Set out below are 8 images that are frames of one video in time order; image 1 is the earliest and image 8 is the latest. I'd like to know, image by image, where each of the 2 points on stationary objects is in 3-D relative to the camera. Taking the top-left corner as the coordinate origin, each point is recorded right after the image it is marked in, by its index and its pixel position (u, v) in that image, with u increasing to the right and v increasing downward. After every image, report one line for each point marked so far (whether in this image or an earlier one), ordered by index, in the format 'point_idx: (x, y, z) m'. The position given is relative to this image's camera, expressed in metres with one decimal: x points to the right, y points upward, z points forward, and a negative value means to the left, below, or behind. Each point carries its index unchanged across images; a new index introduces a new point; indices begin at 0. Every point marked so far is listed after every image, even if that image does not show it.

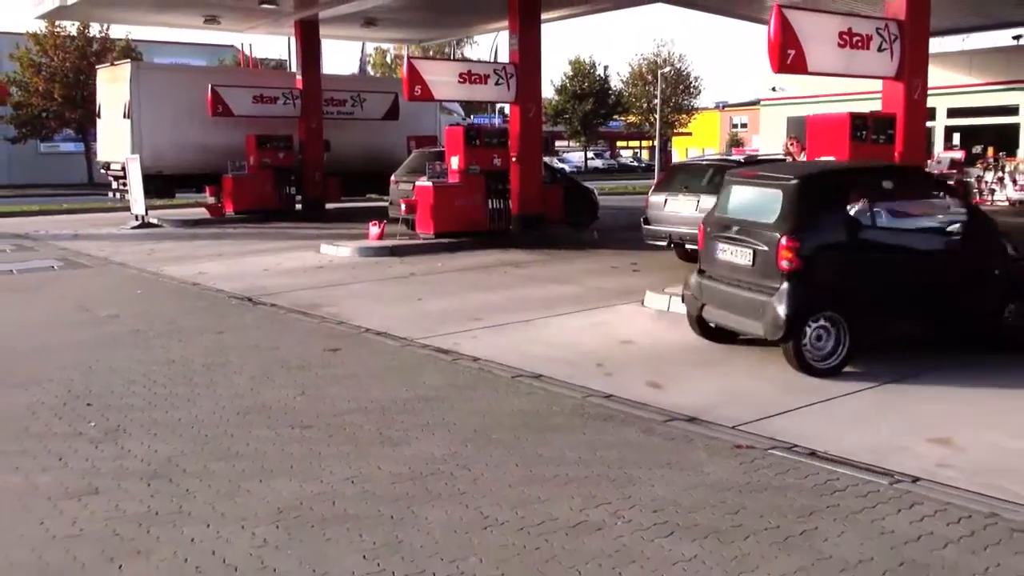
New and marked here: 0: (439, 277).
0: (-0.7, +0.1, +10.8) m
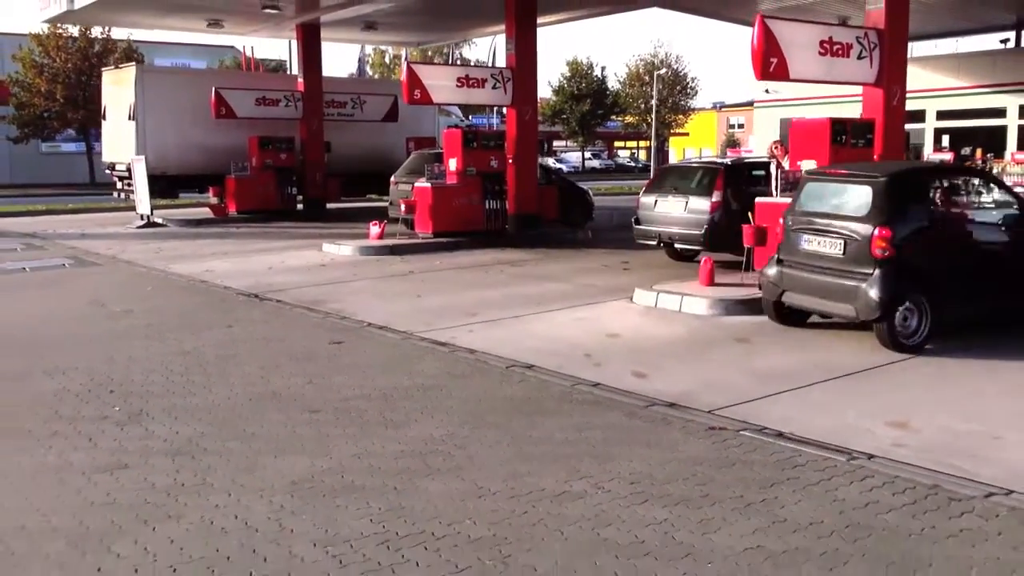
0: (-0.7, +0.1, +11.2) m
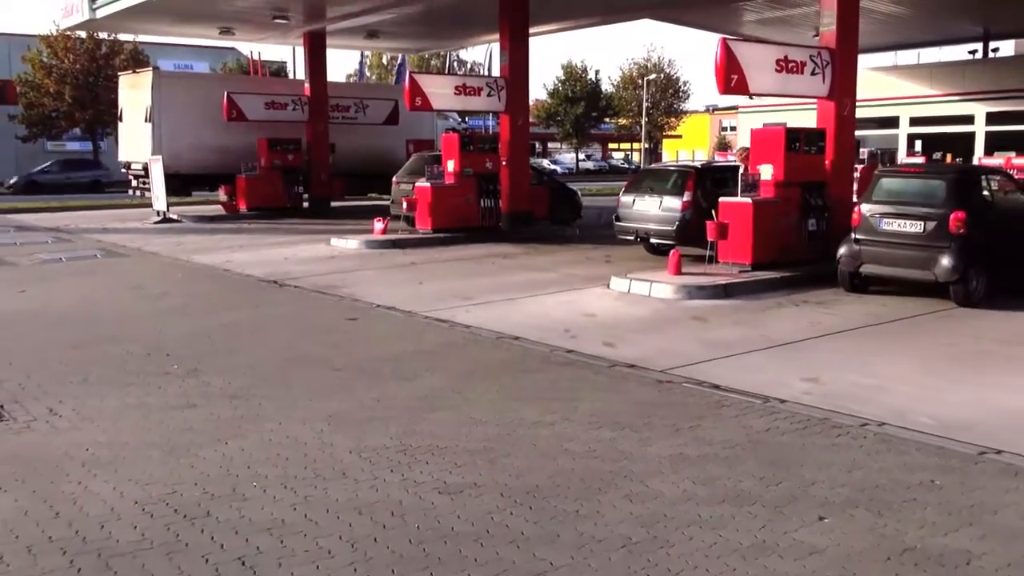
0: (-0.8, +0.2, +12.5) m
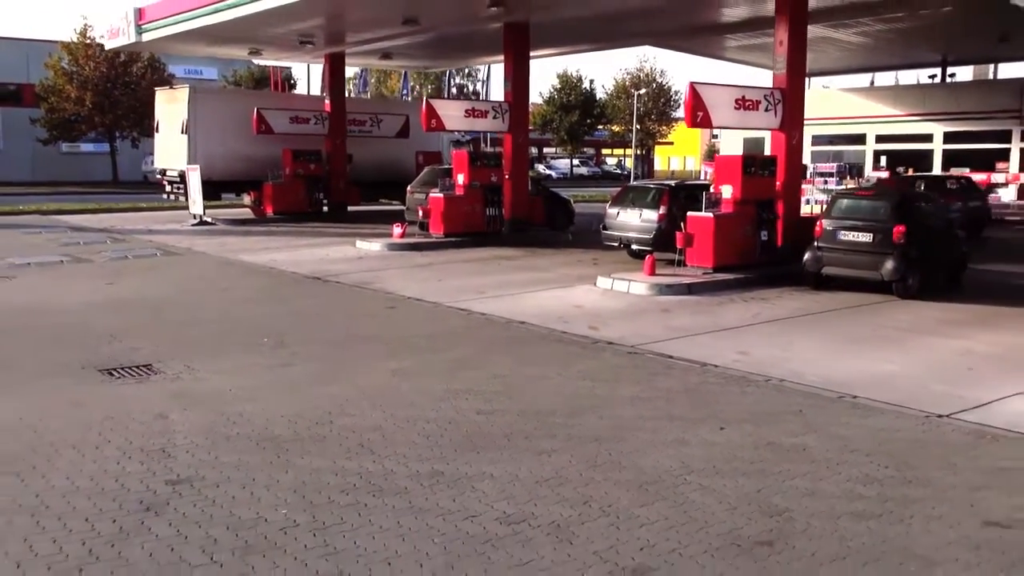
0: (-0.8, +0.3, +14.7) m
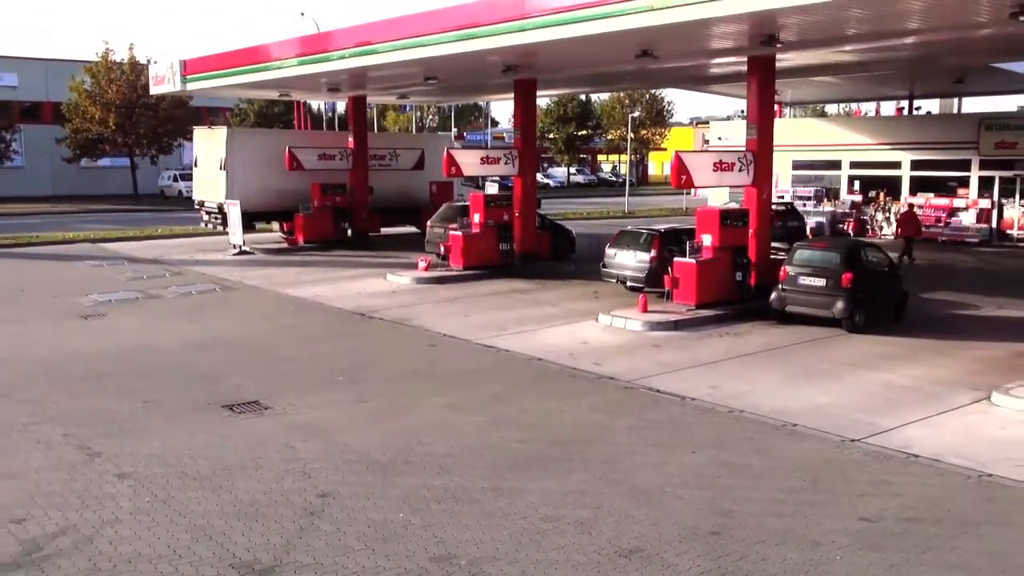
0: (-0.6, -0.2, +17.2) m
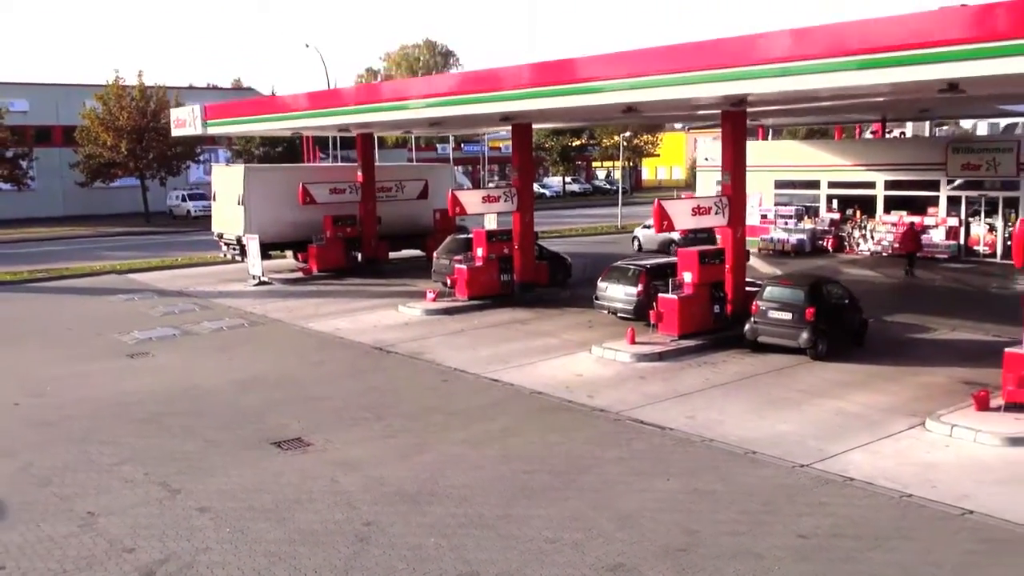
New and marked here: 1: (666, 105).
0: (-0.5, -0.7, +19.1) m
1: (+2.3, +2.8, +17.3) m
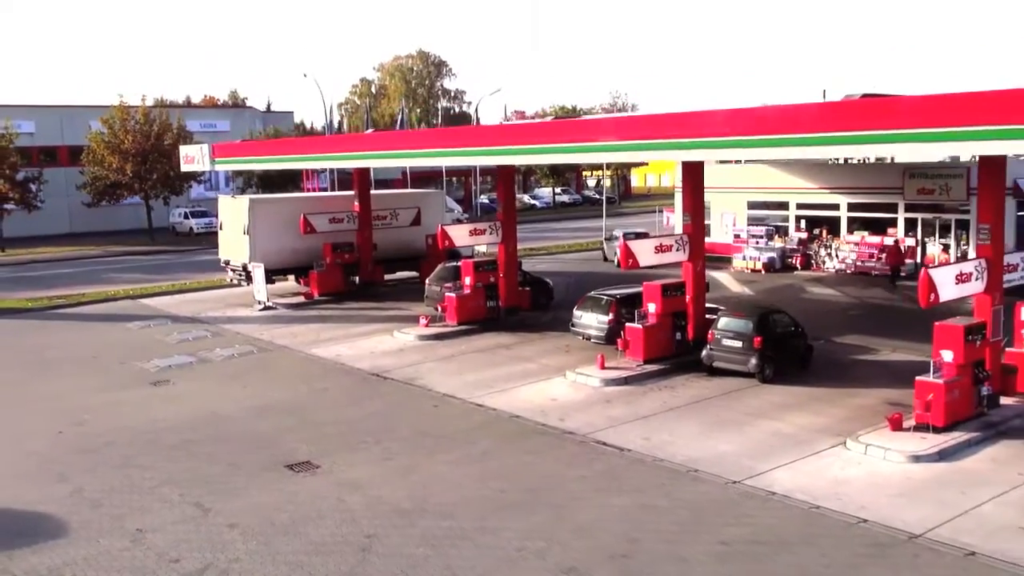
0: (-0.8, -1.3, +21.1) m
1: (+2.0, +2.3, +19.3) m
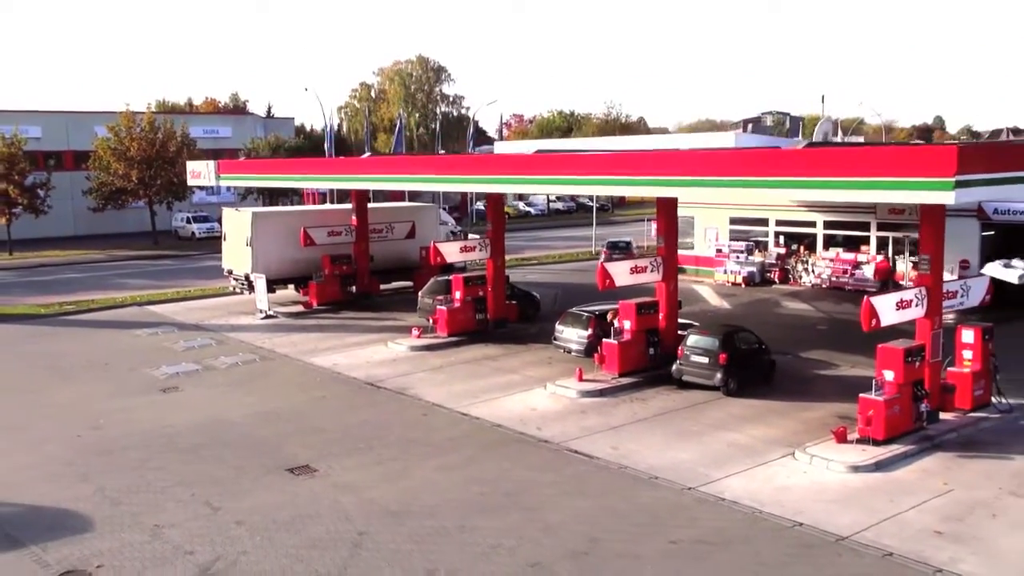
0: (-1.1, -1.6, +22.6) m
1: (+1.7, +1.9, +20.8) m
